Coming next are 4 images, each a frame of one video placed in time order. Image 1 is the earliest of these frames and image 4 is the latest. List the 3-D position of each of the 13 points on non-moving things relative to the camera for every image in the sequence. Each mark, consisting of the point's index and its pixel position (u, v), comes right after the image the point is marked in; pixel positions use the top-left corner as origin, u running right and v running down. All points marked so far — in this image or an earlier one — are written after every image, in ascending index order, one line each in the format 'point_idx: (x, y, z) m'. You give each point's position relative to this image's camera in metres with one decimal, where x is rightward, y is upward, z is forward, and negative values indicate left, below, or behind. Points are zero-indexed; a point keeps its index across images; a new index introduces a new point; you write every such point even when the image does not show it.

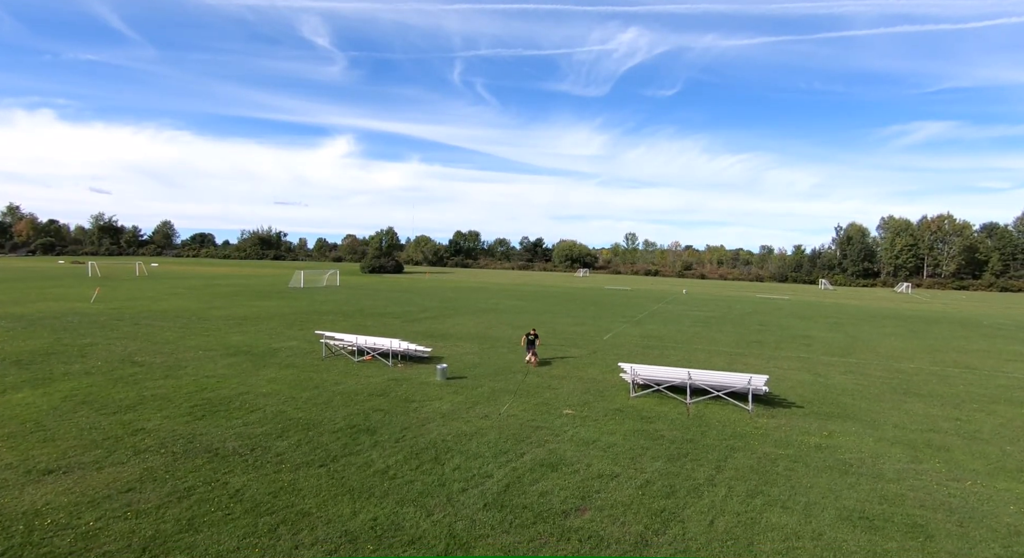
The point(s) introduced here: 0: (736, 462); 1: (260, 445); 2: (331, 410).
0: (+4.3, -3.5, +11.2) m
1: (-5.0, -3.3, +11.7) m
2: (-4.5, -3.2, +14.6) m
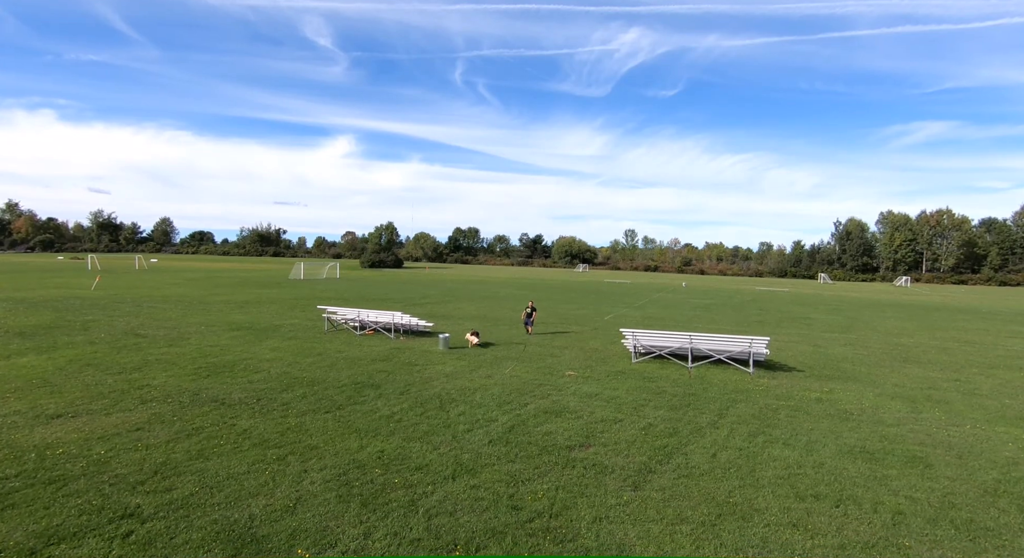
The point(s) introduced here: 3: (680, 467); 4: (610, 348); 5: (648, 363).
0: (+4.3, -2.5, +11.3) m
1: (-4.9, -2.4, +11.8) m
2: (-4.4, -2.3, +14.7) m
3: (+2.3, -2.6, +8.2) m
4: (+3.1, -2.2, +18.8) m
5: (+3.8, -2.3, +16.5) m
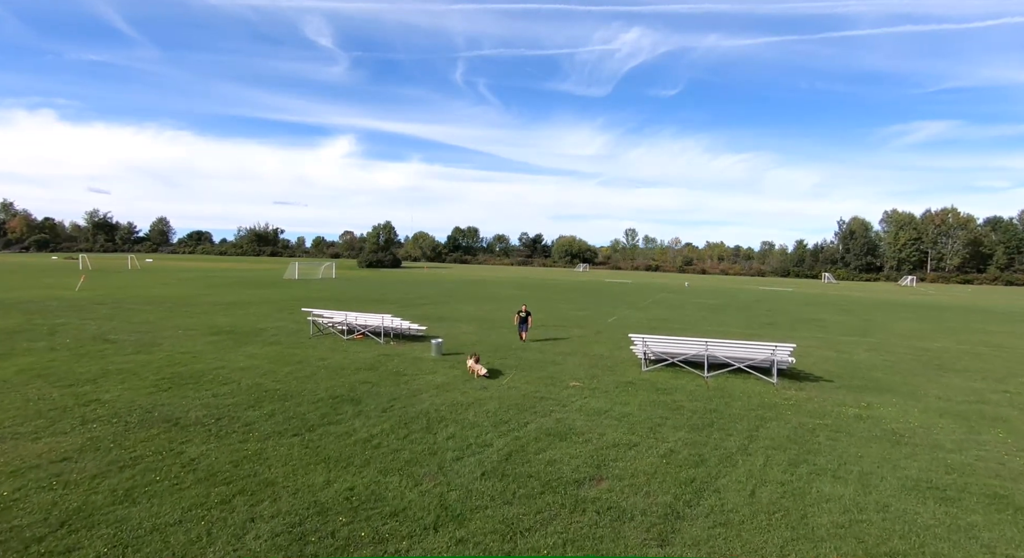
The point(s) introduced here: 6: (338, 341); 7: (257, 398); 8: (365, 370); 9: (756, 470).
0: (+4.3, -2.5, +9.8) m
1: (-5.0, -2.4, +10.3) m
2: (-4.4, -2.3, +13.2) m
3: (+2.3, -2.6, +6.7) m
4: (+3.1, -2.2, +17.3) m
5: (+3.8, -2.4, +15.0) m
6: (-5.7, -2.1, +19.4) m
7: (-5.0, -2.3, +11.6) m
8: (-3.7, -2.3, +14.7) m
9: (+3.3, -2.6, +8.0) m
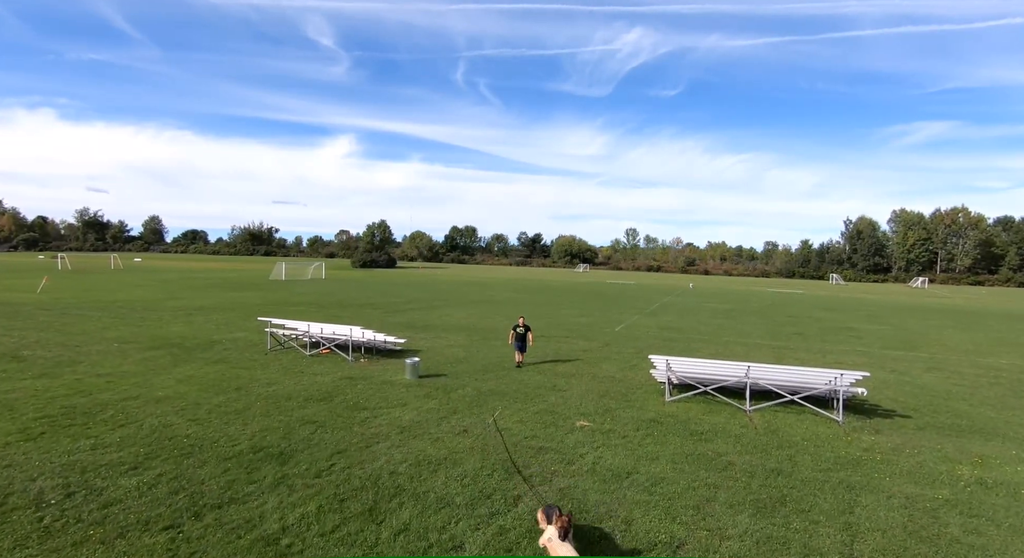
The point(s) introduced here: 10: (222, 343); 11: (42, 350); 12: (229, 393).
0: (+4.1, -2.7, +6.7) m
1: (-5.2, -2.5, +7.2) m
2: (-4.6, -2.4, +10.0) m
3: (+2.1, -2.8, +3.6) m
4: (+2.9, -2.4, +14.2) m
5: (+3.6, -2.5, +11.9) m
6: (-5.9, -2.2, +16.2) m
7: (-5.2, -2.5, +8.5) m
8: (-3.9, -2.4, +11.6) m
9: (+3.1, -2.7, +4.9) m
10: (-9.3, -2.0, +18.9) m
11: (-13.1, -2.0, +16.5) m
12: (-5.9, -2.4, +12.3) m
